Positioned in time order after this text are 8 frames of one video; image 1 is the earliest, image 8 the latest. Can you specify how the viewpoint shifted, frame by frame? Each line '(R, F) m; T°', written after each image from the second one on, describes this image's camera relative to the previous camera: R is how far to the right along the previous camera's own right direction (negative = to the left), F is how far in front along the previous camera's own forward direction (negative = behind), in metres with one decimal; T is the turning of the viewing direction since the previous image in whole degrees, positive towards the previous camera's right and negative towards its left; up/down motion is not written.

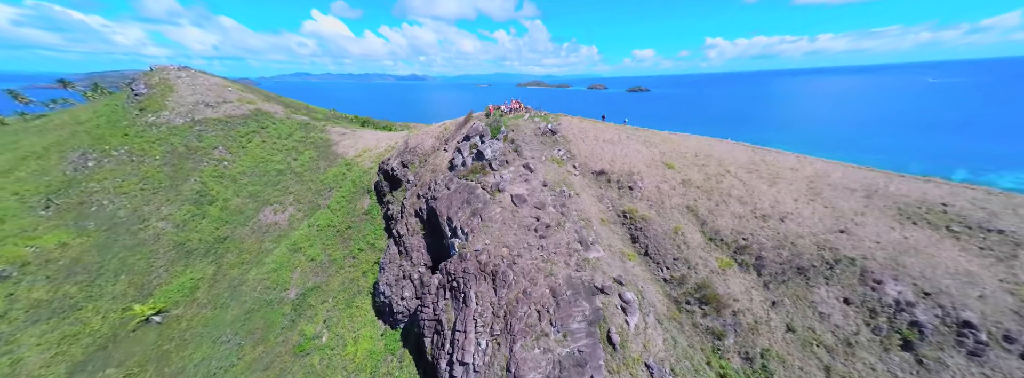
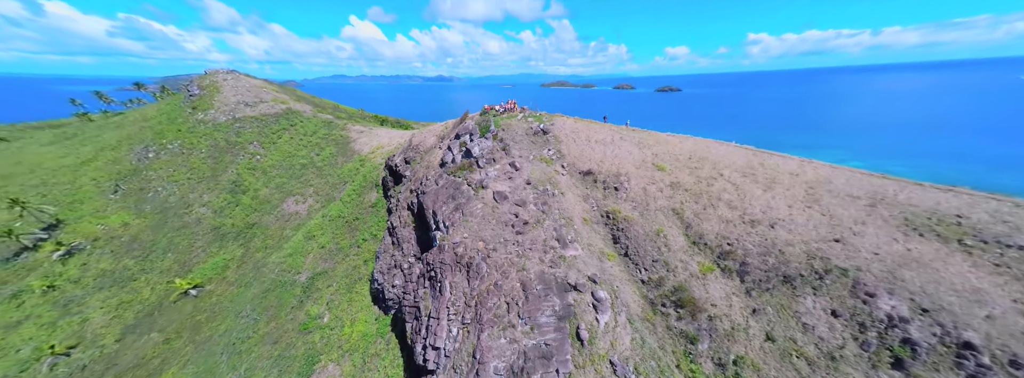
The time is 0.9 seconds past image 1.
(+3.2, -0.8) m; -4°
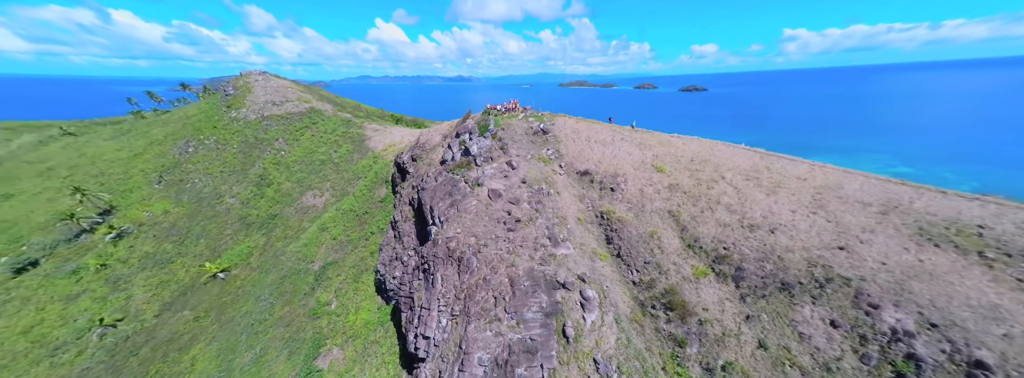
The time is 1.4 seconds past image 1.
(+1.8, -0.5) m; -3°
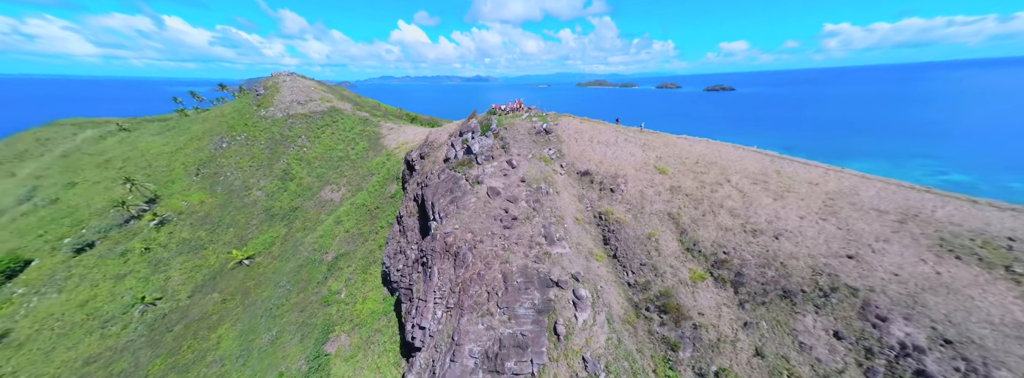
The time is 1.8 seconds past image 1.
(+1.5, -0.4) m; -3°
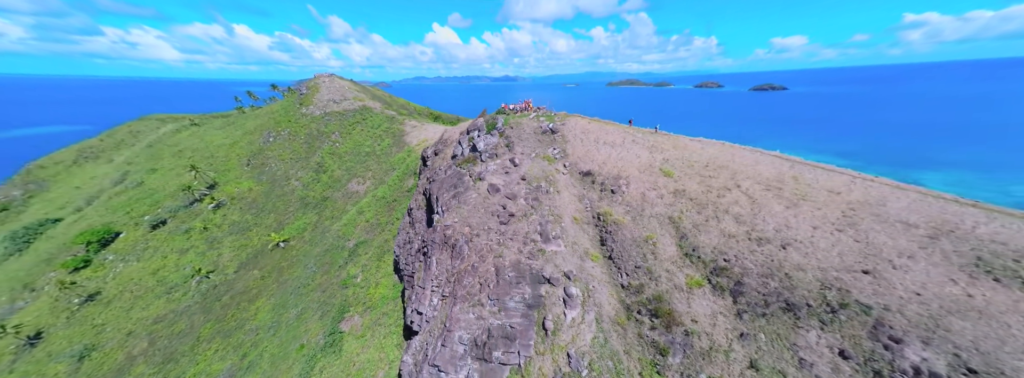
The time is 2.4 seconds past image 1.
(+2.3, -0.6) m; -5°
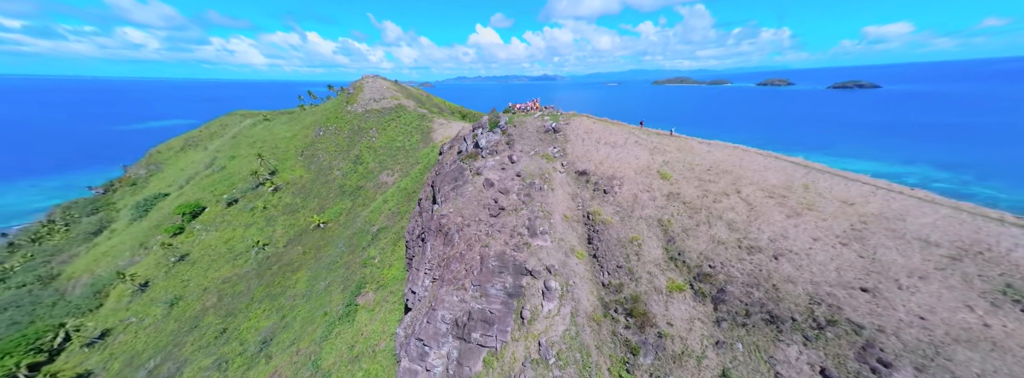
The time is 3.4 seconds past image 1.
(+3.8, -1.0) m; -7°
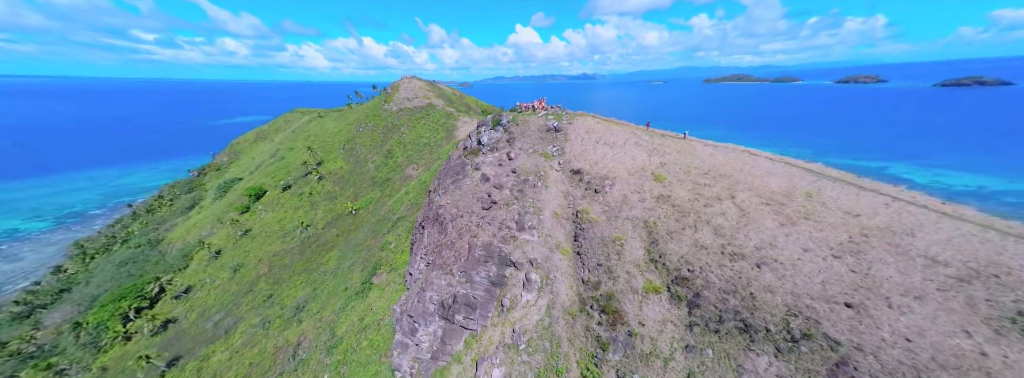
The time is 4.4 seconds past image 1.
(+3.8, -1.0) m; -7°
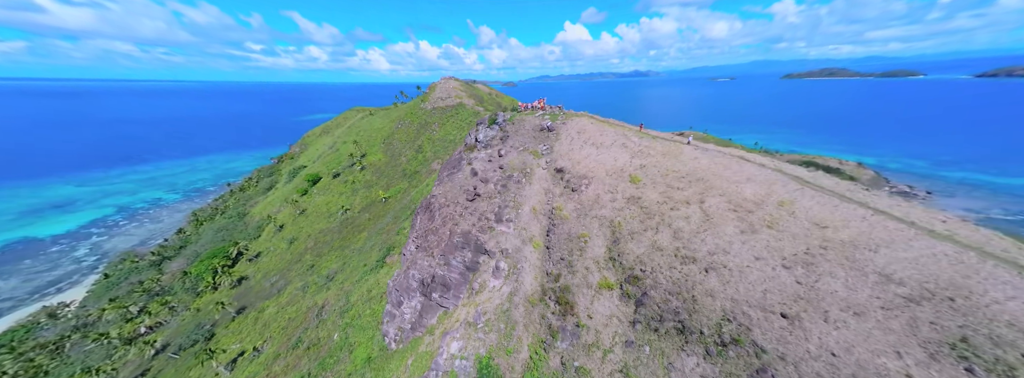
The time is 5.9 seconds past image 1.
(+5.7, -1.4) m; -8°
